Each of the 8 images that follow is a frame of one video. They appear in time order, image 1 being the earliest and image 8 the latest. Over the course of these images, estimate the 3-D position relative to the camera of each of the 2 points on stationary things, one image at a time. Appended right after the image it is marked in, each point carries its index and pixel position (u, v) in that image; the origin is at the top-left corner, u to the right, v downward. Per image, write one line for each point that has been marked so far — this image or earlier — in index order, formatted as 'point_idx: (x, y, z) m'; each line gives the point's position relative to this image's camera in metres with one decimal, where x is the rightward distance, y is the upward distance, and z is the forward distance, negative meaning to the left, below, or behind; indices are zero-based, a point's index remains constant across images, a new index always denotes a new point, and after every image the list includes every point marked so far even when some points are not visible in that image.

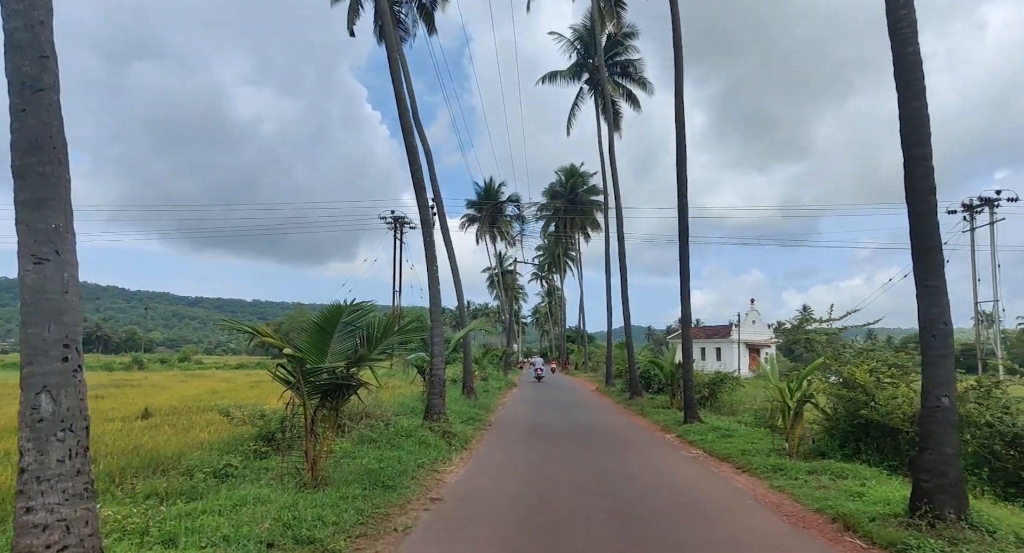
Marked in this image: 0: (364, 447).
0: (-2.1, -2.4, +8.2) m
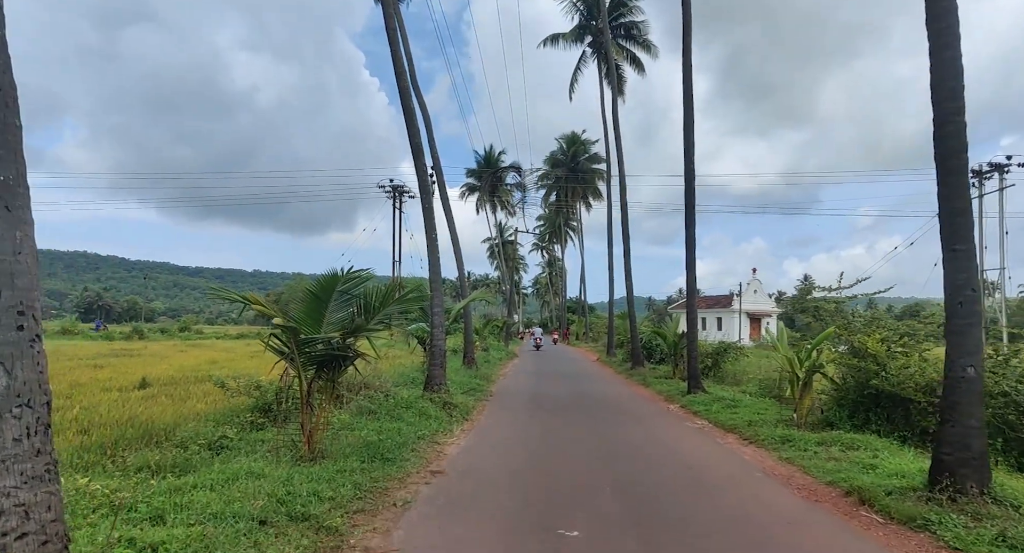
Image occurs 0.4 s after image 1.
0: (-2.0, -1.9, +8.0) m
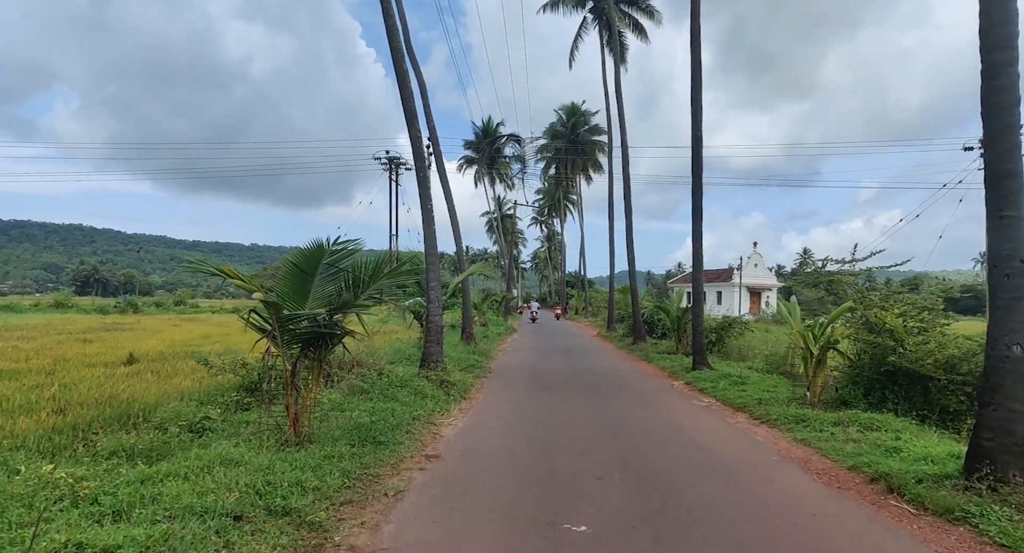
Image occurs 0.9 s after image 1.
0: (-2.0, -1.6, +7.6) m
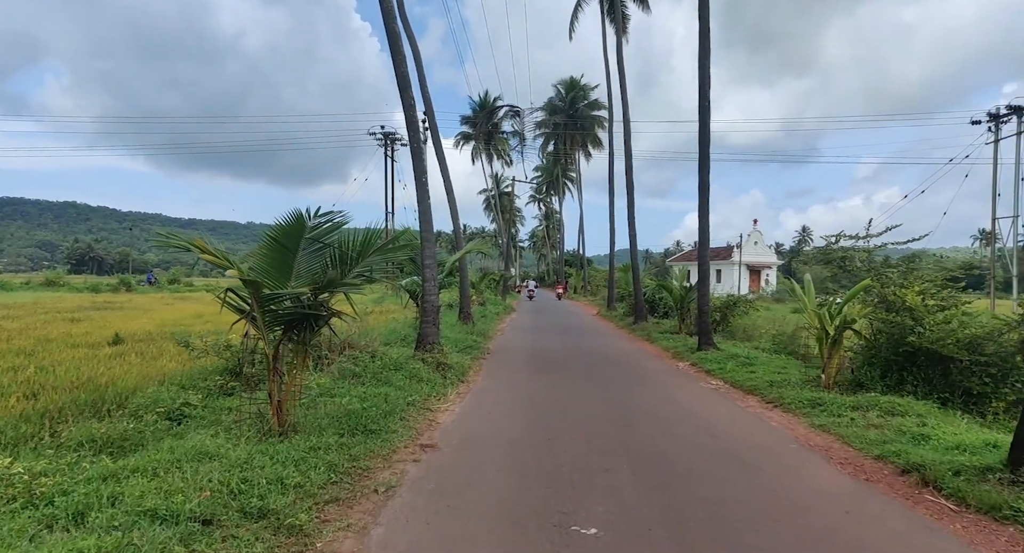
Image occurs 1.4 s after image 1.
0: (-2.0, -1.3, +7.2) m
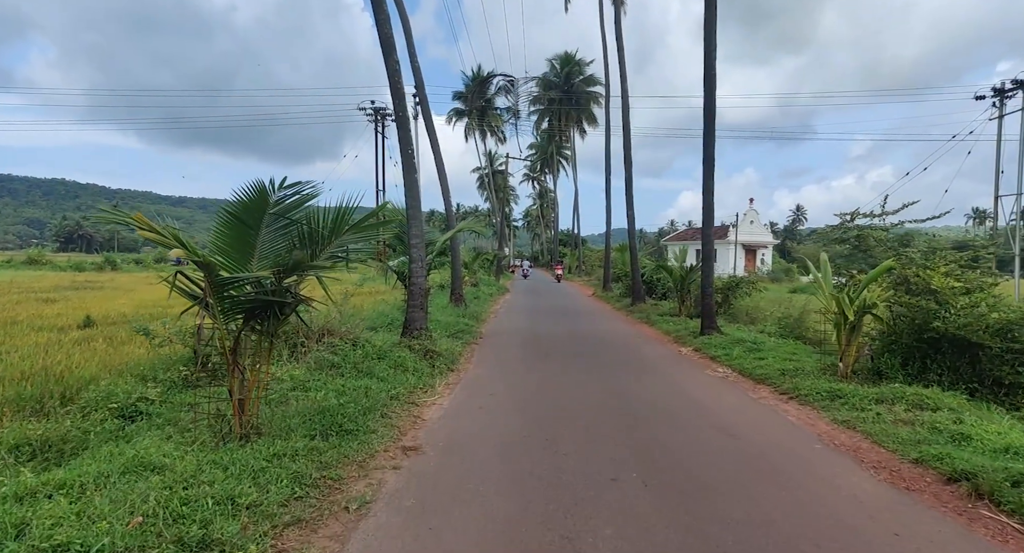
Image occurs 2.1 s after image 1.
0: (-2.1, -1.1, +6.5) m
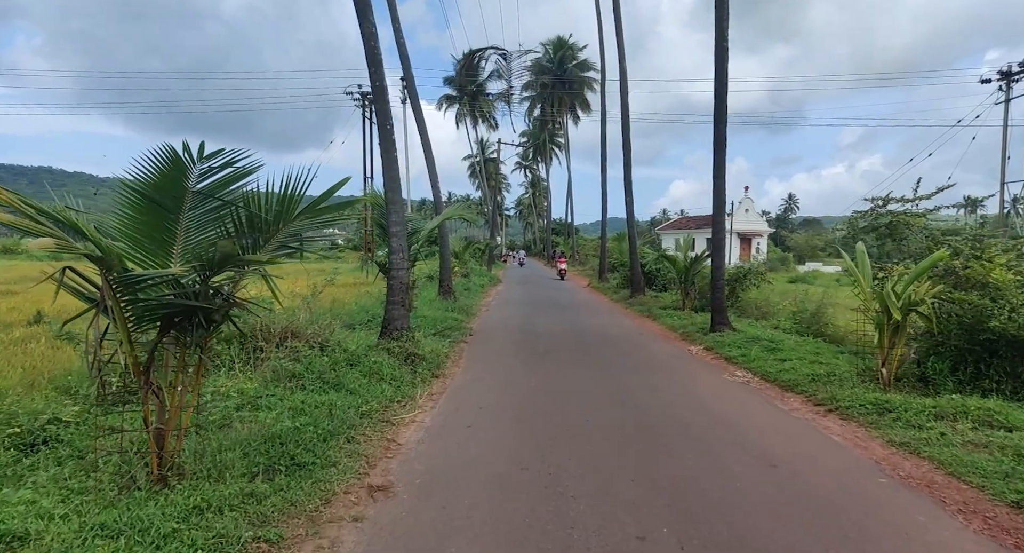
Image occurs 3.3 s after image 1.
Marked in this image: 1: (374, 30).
0: (-2.2, -1.0, +5.5) m
1: (-2.1, +3.7, +8.9) m
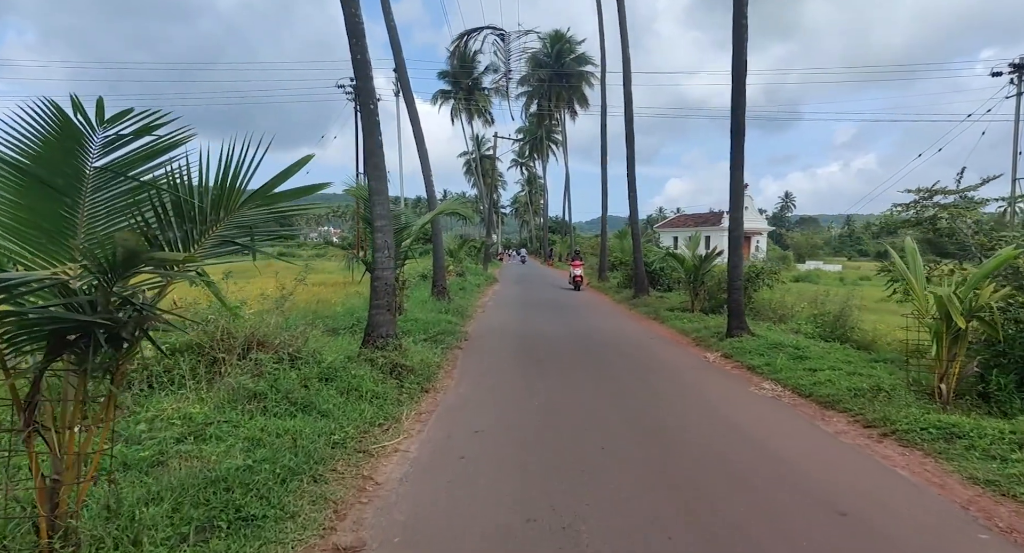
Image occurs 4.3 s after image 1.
0: (-2.2, -1.1, +4.5) m
1: (-2.1, +3.7, +7.9) m
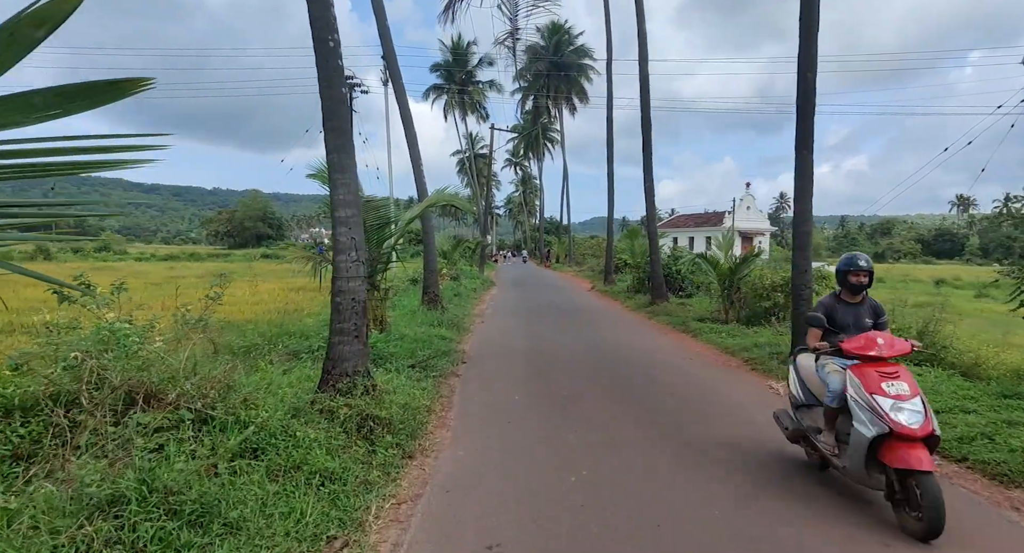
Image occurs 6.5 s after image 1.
0: (-2.0, -1.2, +2.5) m
1: (-1.9, +3.6, +5.9) m
